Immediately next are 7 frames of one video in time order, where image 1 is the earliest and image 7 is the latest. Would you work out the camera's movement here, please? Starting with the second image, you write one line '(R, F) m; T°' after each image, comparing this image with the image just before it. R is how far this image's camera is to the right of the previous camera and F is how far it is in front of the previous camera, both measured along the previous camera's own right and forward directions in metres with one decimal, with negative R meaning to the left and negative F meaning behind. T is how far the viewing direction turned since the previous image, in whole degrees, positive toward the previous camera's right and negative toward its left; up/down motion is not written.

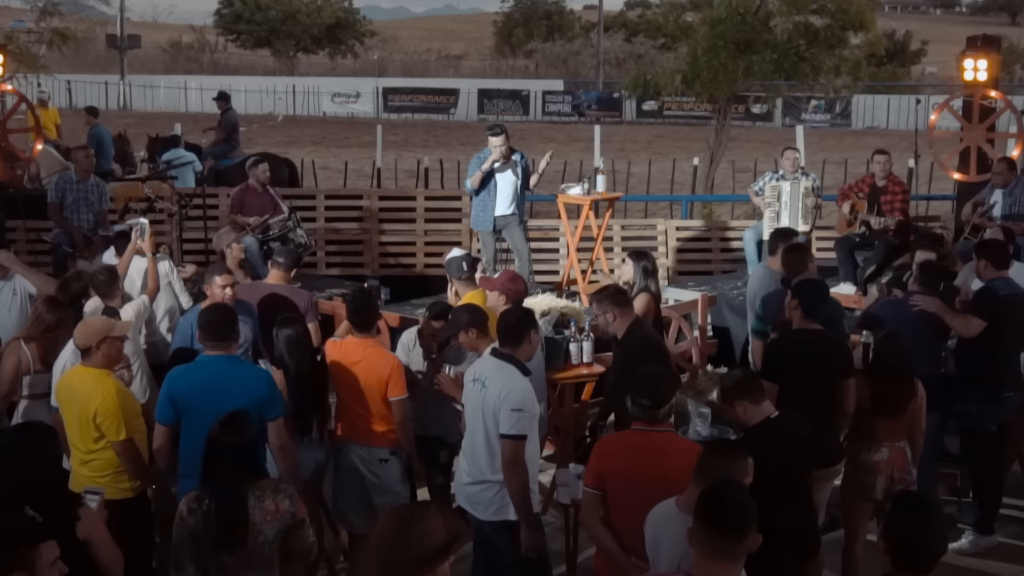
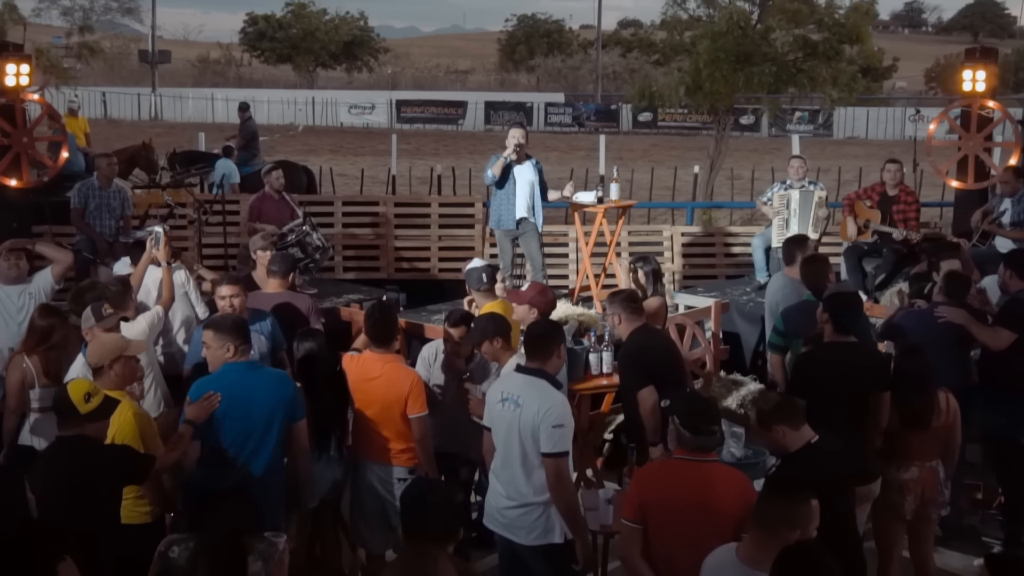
(+0.1, -0.6) m; -1°
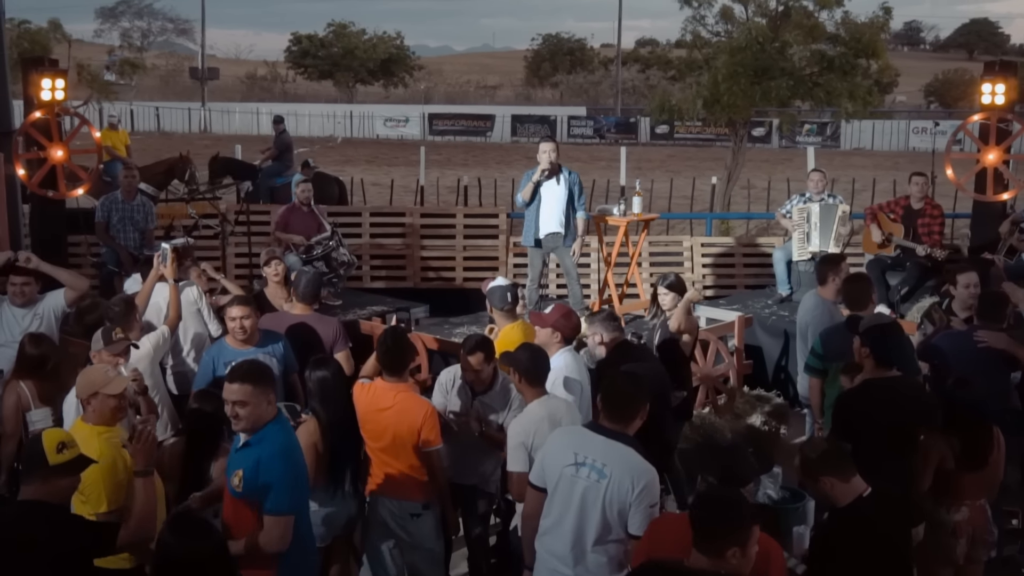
(0.0, -0.6) m; -1°
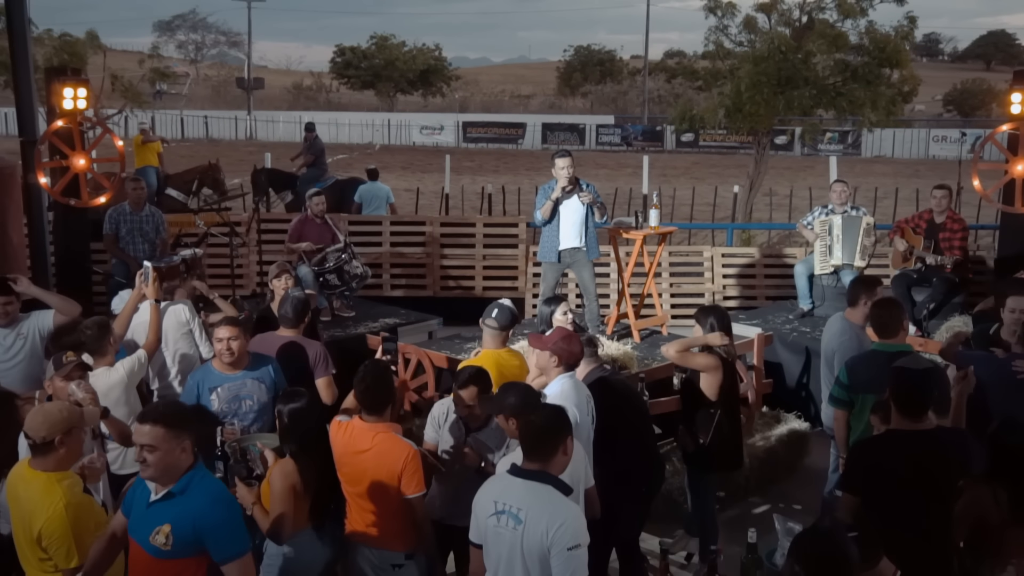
(+0.1, 0.0) m; -1°
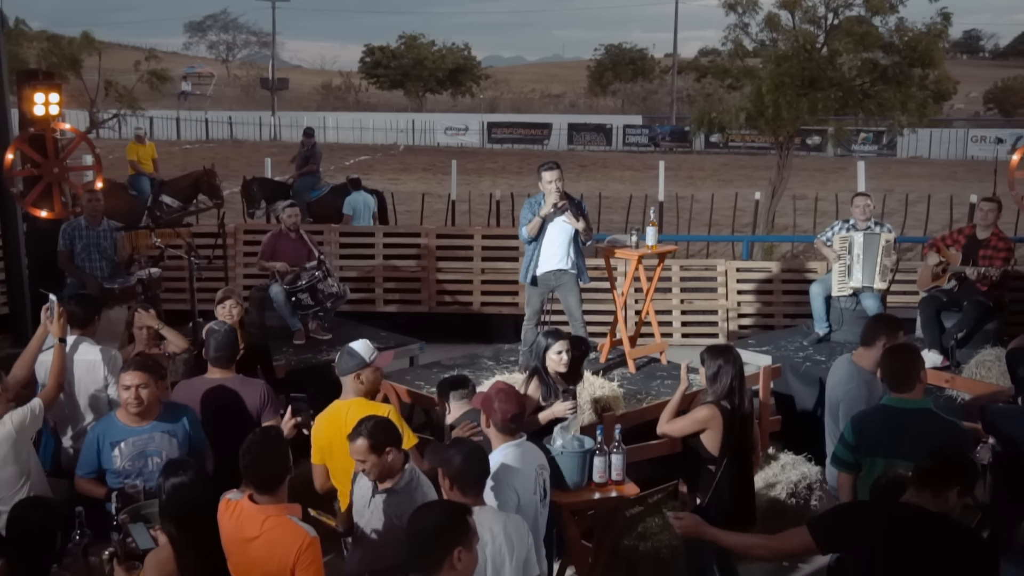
(+0.4, +0.8) m; -2°
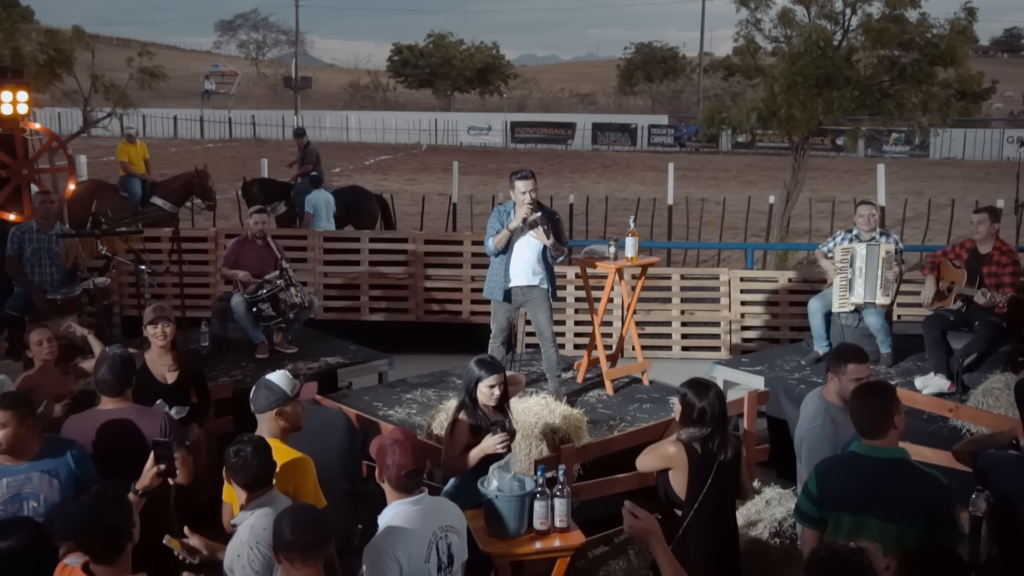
(+0.5, +0.6) m; -2°
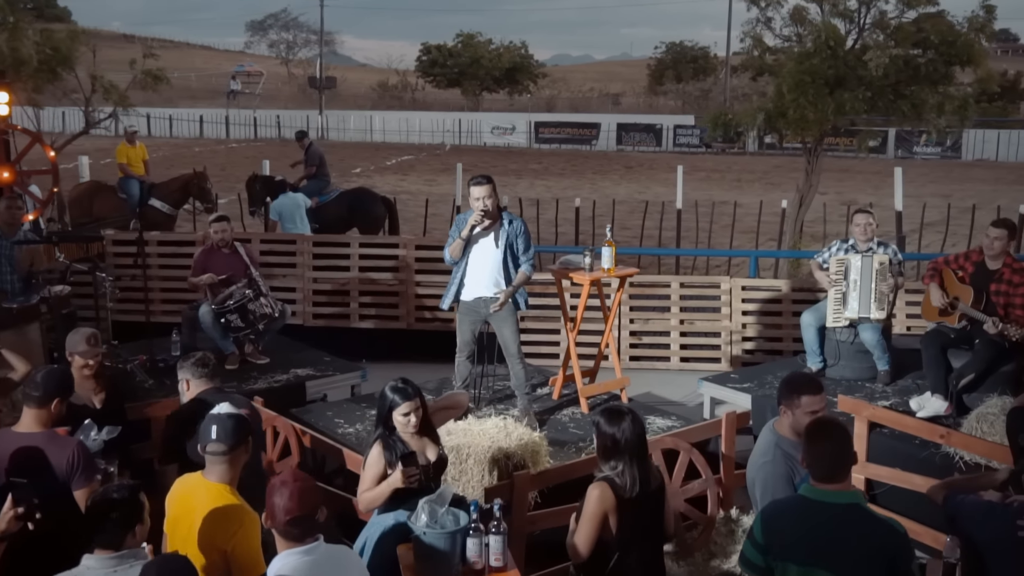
(+0.4, +0.4) m; -2°
